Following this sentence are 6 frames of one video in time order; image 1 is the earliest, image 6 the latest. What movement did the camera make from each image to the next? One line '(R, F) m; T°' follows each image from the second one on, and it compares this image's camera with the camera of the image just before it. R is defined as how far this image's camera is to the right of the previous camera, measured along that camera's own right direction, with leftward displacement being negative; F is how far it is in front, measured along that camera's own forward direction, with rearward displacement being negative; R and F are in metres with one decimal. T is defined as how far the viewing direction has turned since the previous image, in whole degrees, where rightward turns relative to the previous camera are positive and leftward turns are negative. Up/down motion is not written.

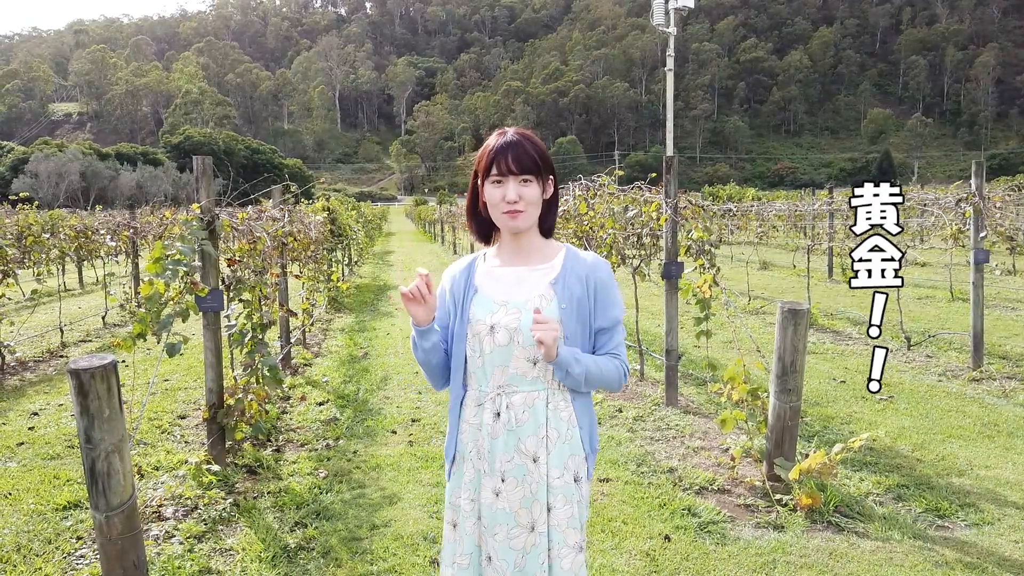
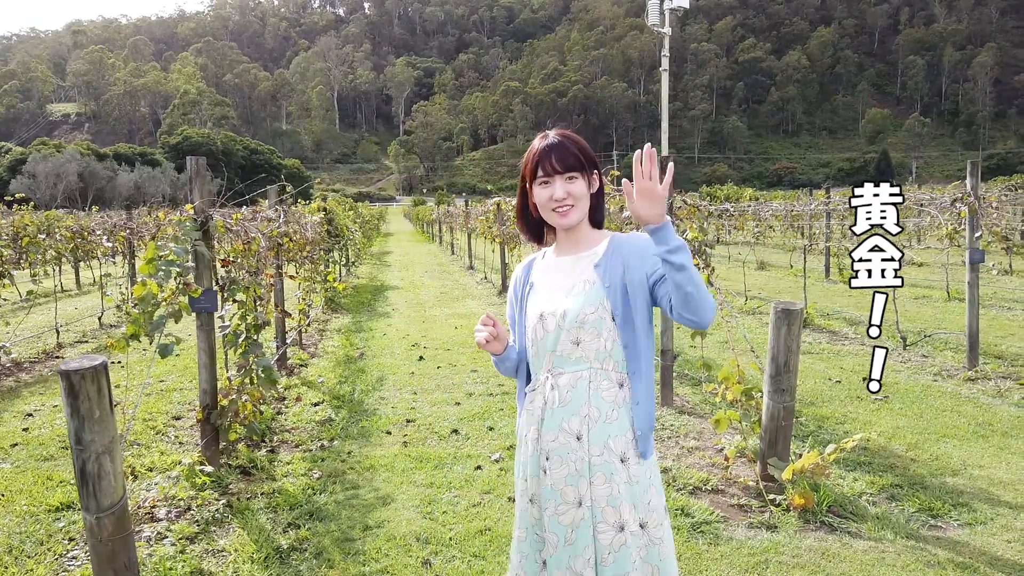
(0.0, 0.0) m; 0°
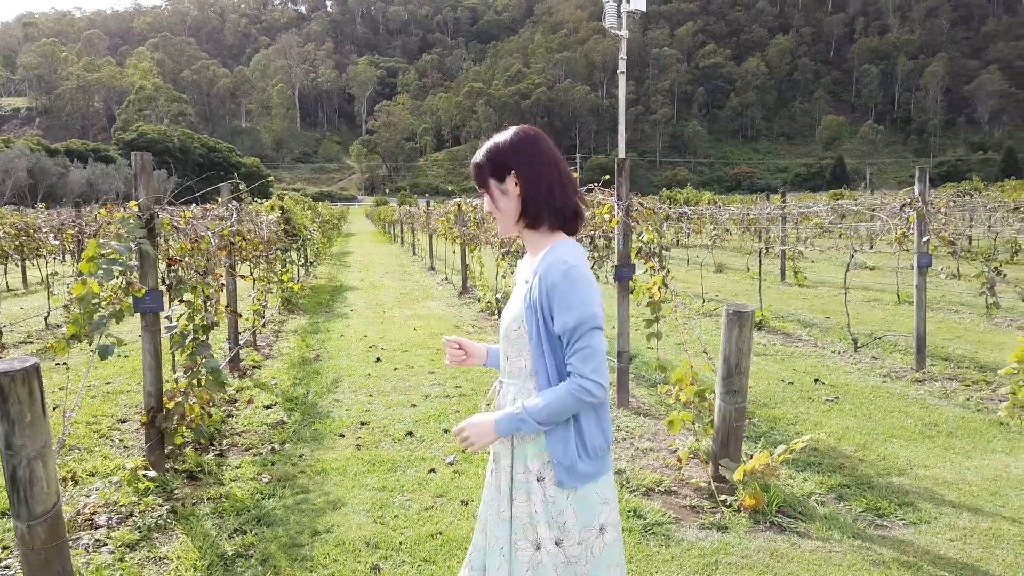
(0.0, 0.0) m; +3°
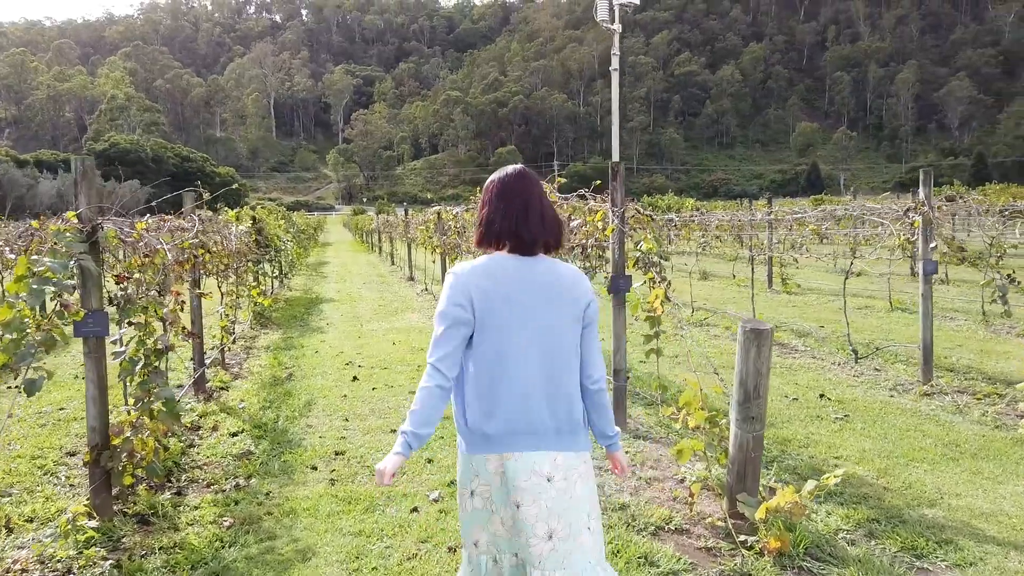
(0.0, +0.4) m; +2°
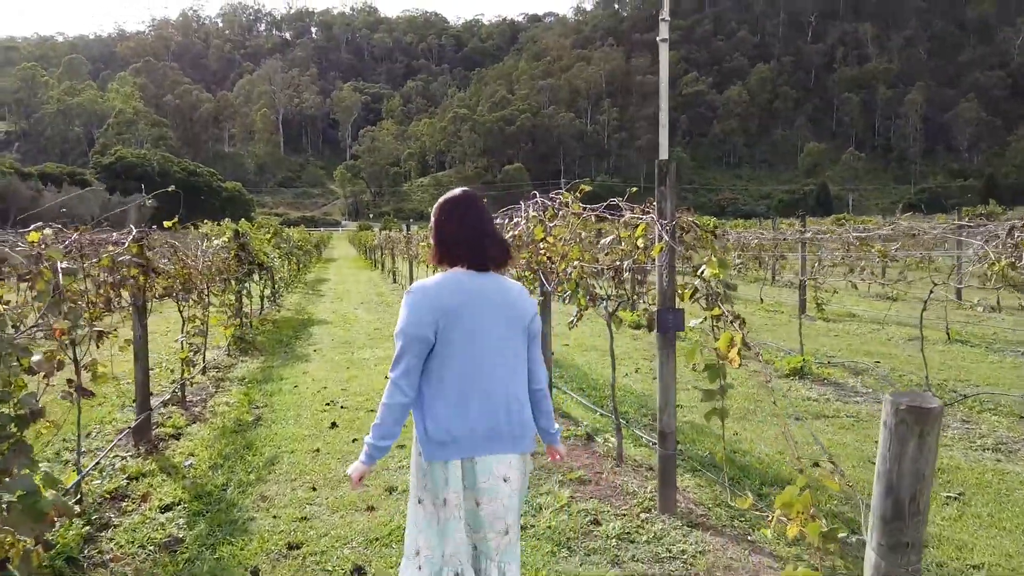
(0.0, +1.1) m; 0°
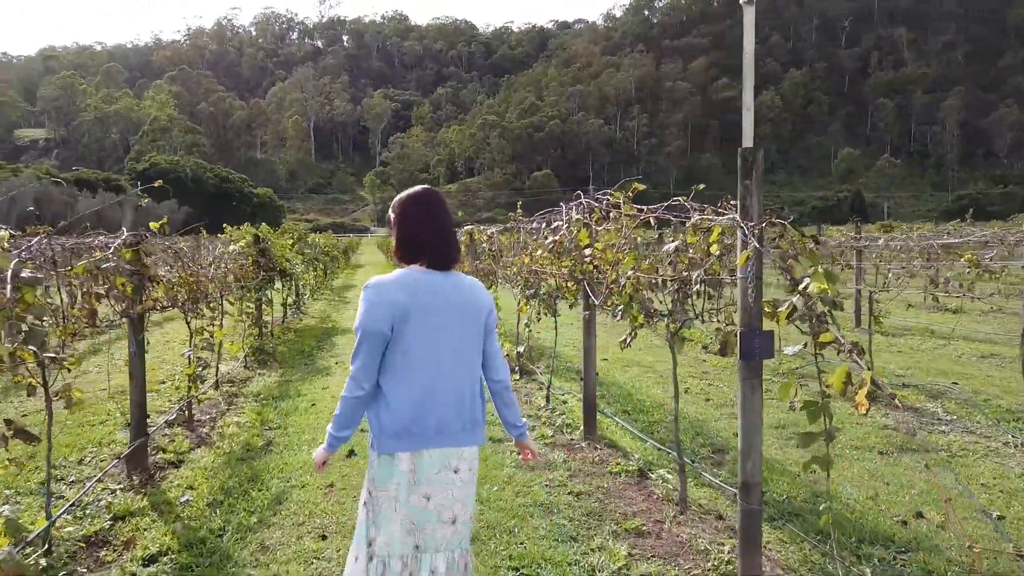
(-0.1, +0.6) m; -2°
